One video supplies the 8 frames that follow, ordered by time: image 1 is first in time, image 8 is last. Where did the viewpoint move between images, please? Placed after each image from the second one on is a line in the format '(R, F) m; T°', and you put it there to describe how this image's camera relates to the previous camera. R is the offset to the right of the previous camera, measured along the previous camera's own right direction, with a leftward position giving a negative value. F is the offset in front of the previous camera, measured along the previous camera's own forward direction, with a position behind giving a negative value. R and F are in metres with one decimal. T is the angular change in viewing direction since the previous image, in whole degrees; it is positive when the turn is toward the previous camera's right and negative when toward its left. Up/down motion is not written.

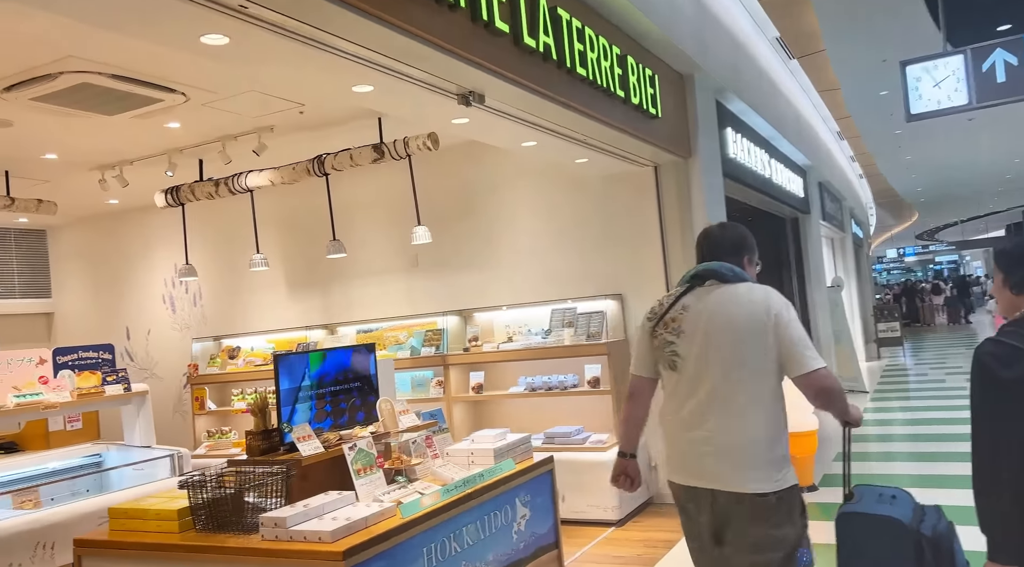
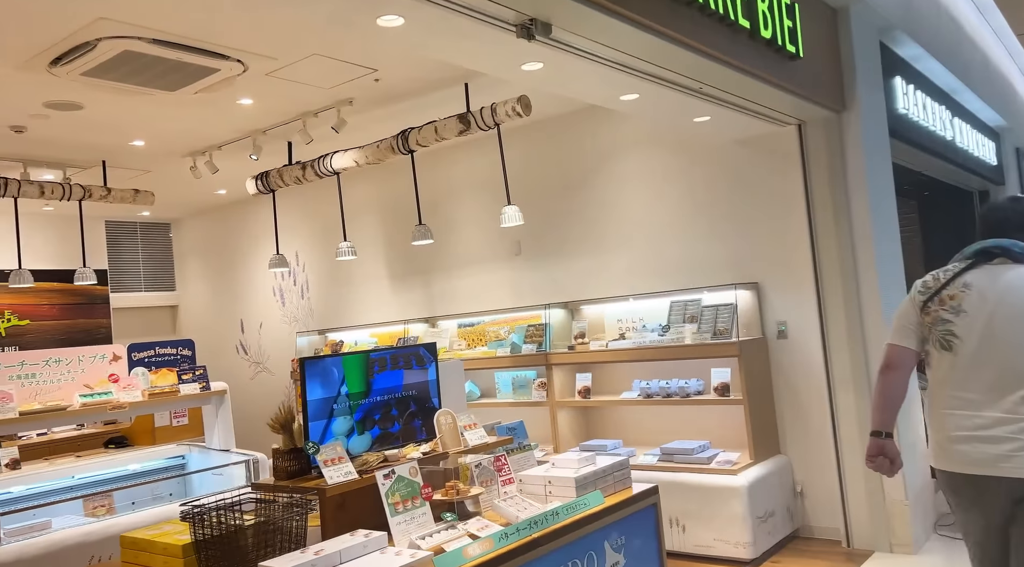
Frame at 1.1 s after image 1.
(+0.3, +0.8) m; -11°
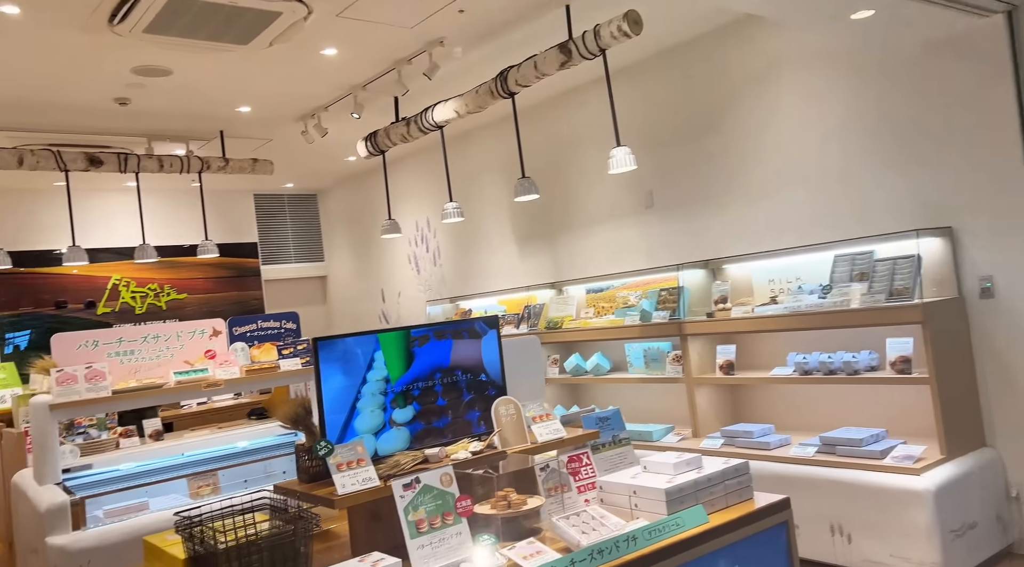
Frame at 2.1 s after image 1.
(+0.4, +0.7) m; -13°
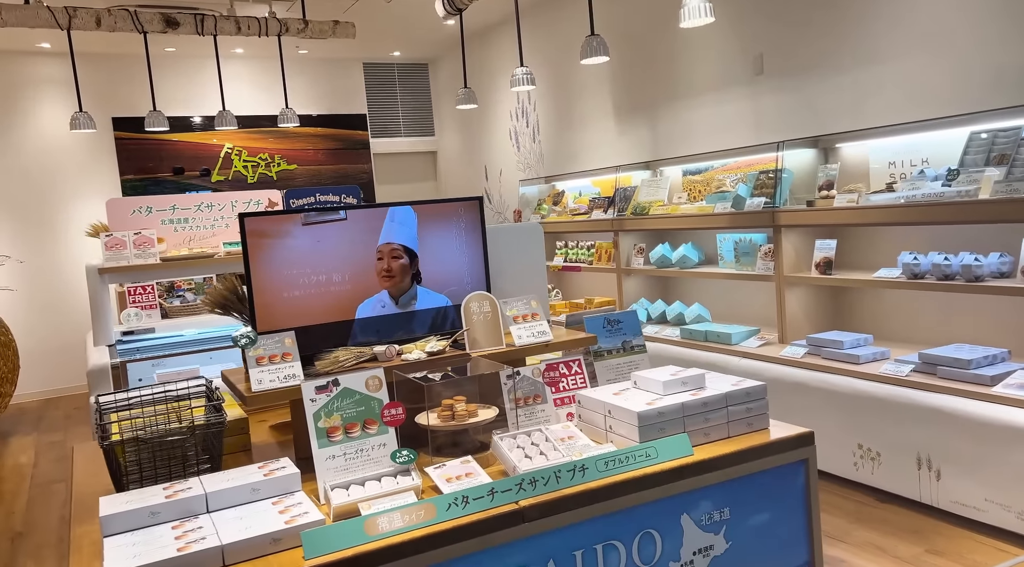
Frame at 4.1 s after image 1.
(+0.5, +0.5) m; -11°
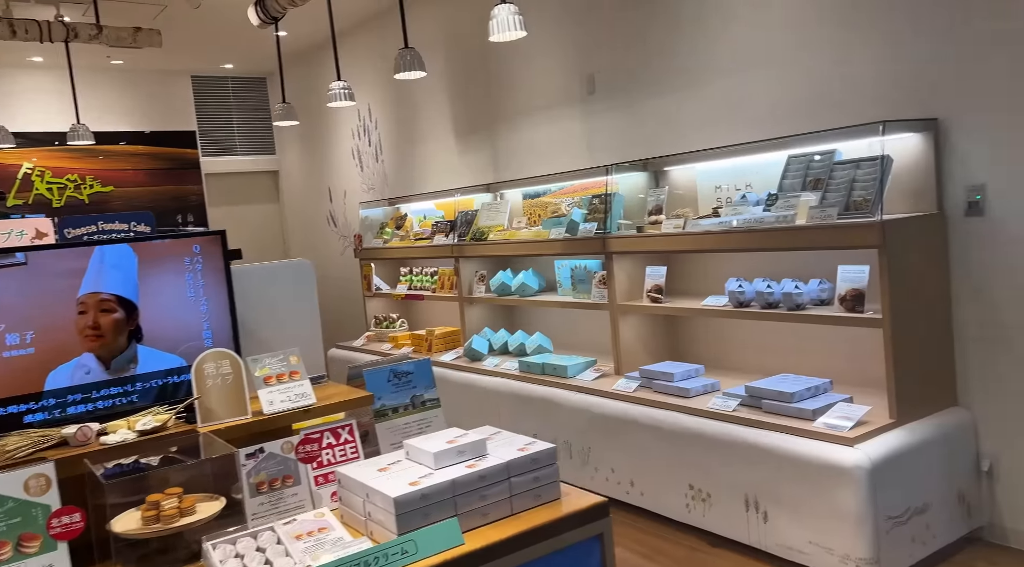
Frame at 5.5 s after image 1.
(+0.3, +0.3) m; +8°
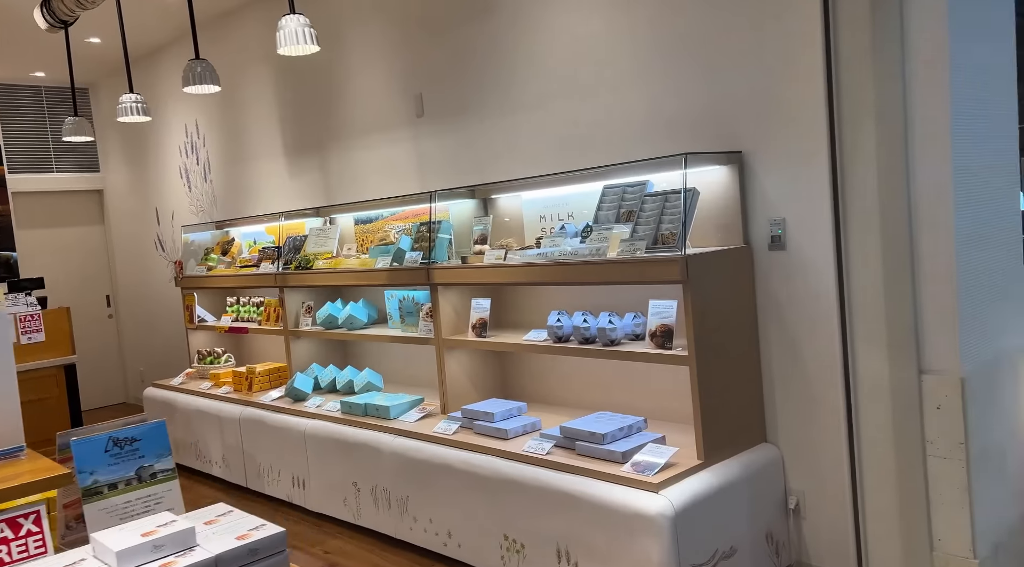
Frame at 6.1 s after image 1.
(+0.3, +0.2) m; +8°
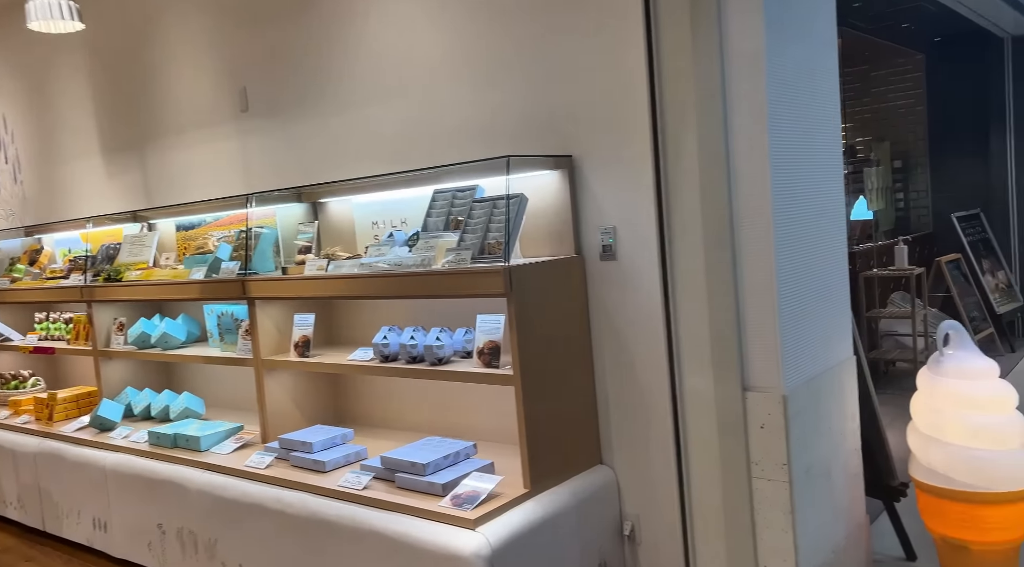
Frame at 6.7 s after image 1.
(+0.2, +0.3) m; +8°
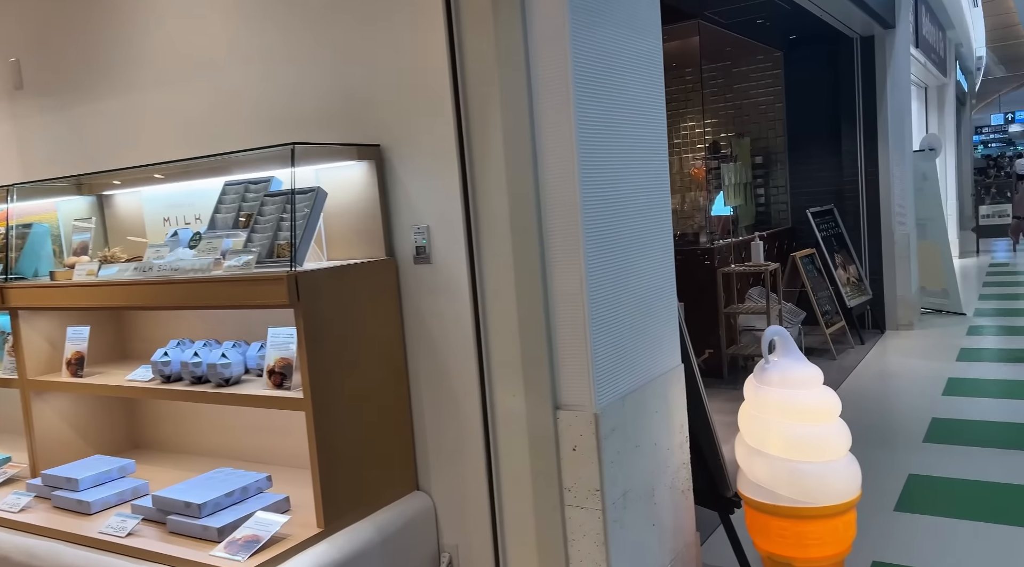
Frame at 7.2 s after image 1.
(+0.3, +0.3) m; +8°
